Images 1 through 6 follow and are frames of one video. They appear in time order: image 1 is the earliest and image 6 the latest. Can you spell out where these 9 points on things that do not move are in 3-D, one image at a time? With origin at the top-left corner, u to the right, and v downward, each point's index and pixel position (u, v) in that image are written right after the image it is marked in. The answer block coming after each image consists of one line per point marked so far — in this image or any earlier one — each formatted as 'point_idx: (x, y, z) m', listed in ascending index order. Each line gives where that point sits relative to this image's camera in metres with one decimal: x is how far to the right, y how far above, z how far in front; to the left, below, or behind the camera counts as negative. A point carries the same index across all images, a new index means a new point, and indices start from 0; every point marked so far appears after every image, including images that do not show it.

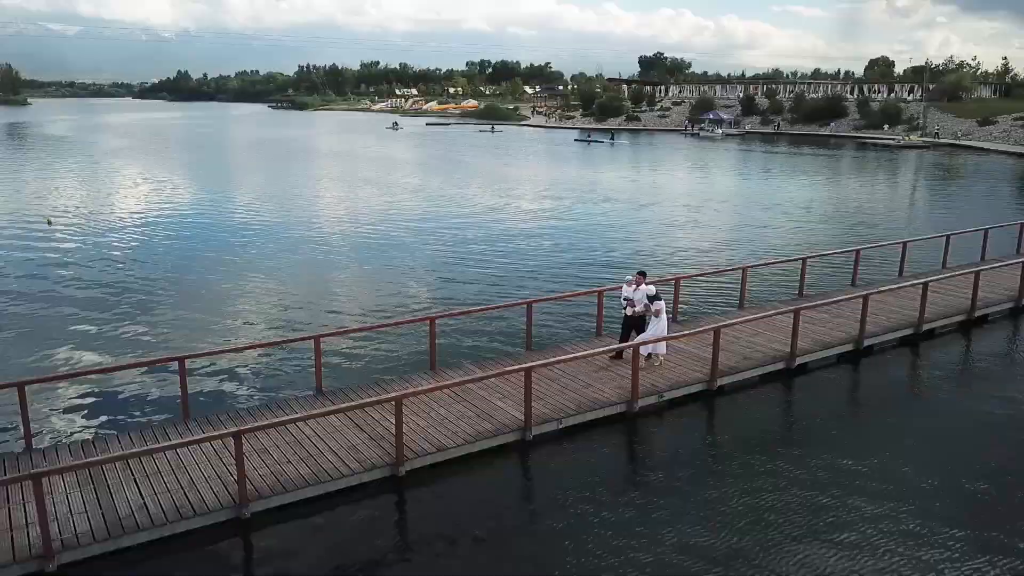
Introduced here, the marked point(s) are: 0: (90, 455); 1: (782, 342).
0: (-4.6, -1.9, +8.4) m
1: (+4.8, -0.9, +13.0) m
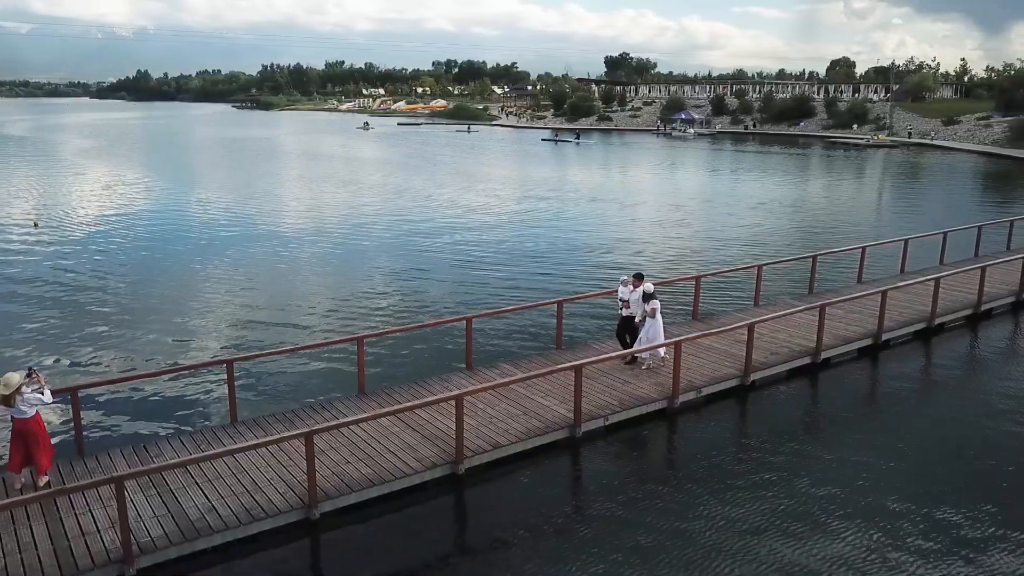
0: (-4.0, -1.9, +8.3) m
1: (+5.2, -0.9, +13.2) m
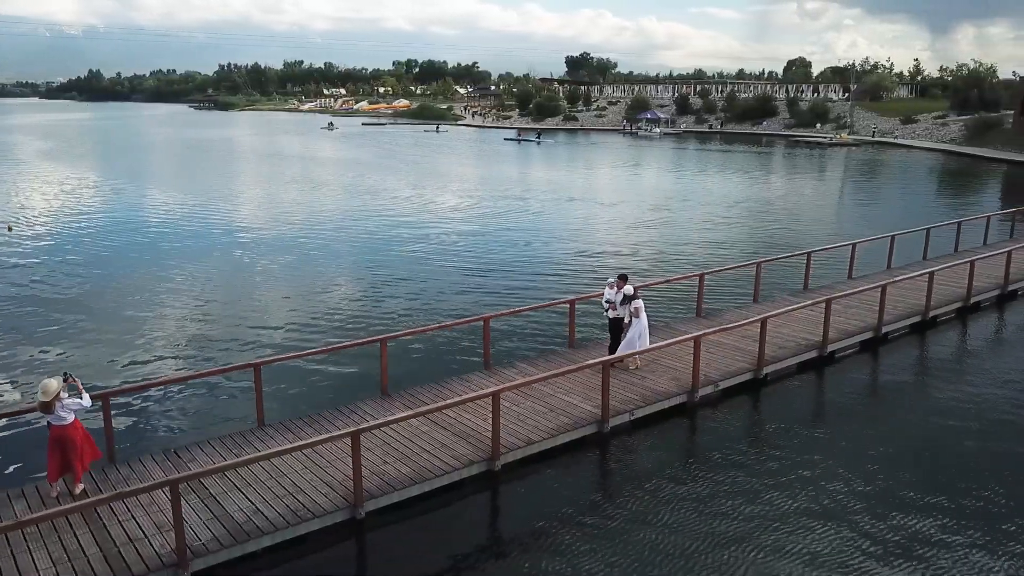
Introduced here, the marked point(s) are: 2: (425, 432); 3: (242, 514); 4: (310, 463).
0: (-3.6, -1.9, +8.2) m
1: (+5.4, -0.8, +13.6) m
2: (-1.0, -1.7, +9.0) m
3: (-2.6, -2.2, +7.3) m
4: (-2.2, -1.9, +8.2) m
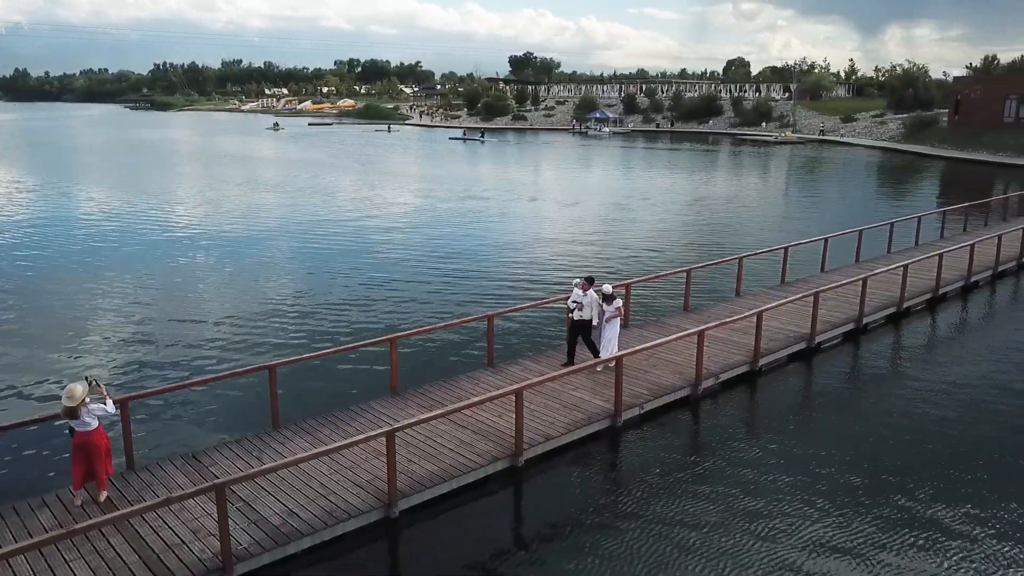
0: (-3.3, -2.0, +8.1) m
1: (+5.3, -0.7, +14.0) m
2: (-0.8, -1.7, +9.1) m
3: (-2.2, -2.2, +7.2) m
4: (-1.9, -1.9, +8.2) m
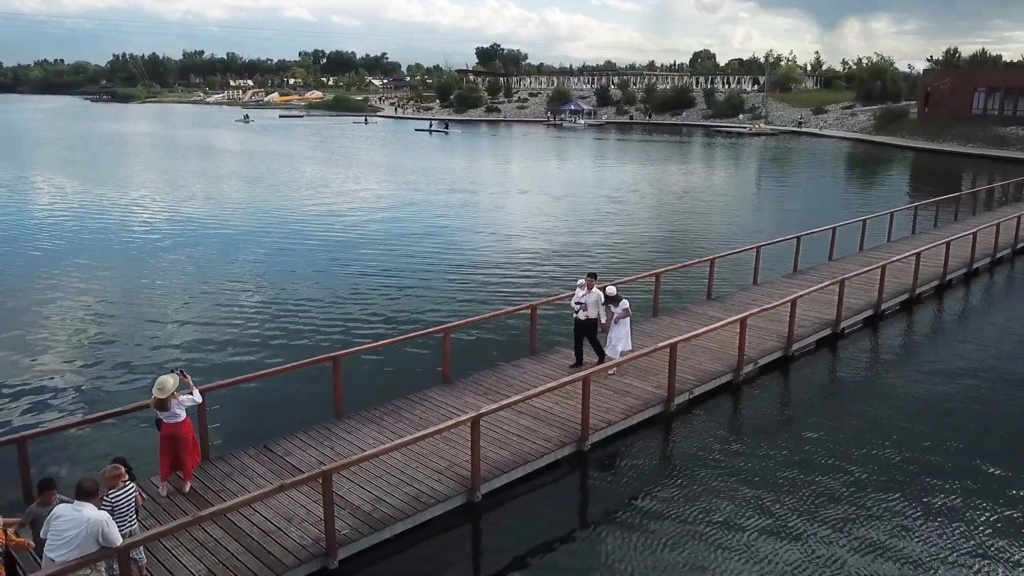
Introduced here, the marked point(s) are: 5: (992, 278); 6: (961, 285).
0: (-2.5, -1.9, +8.2) m
1: (+5.8, -0.4, +14.4) m
2: (-0.1, -1.6, +9.3) m
3: (-1.4, -2.1, +7.4) m
4: (-1.1, -1.8, +8.3) m
5: (+11.9, +0.2, +18.8) m
6: (+10.7, +0.1, +18.1) m
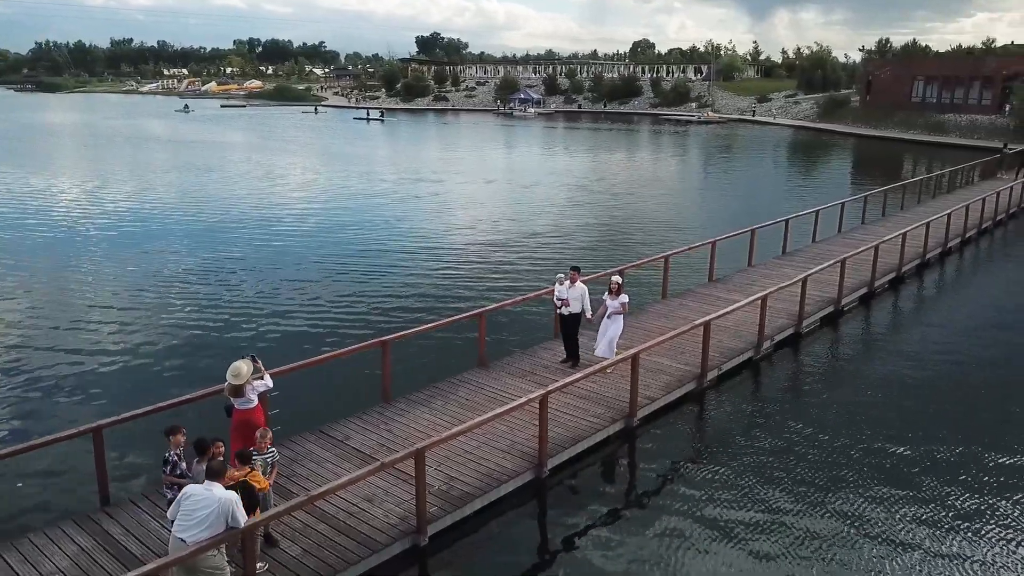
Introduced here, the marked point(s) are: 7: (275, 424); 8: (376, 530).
0: (-1.9, -1.7, +8.3) m
1: (+6.0, -0.1, +15.0) m
2: (+0.5, -1.4, +9.5) m
3: (-0.7, -1.9, +7.5) m
4: (-0.5, -1.6, +8.5) m
5: (+11.8, +0.8, +19.8) m
6: (+10.6, +0.6, +19.0) m
7: (-3.8, -2.1, +11.9) m
8: (-1.2, -2.2, +6.8) m
